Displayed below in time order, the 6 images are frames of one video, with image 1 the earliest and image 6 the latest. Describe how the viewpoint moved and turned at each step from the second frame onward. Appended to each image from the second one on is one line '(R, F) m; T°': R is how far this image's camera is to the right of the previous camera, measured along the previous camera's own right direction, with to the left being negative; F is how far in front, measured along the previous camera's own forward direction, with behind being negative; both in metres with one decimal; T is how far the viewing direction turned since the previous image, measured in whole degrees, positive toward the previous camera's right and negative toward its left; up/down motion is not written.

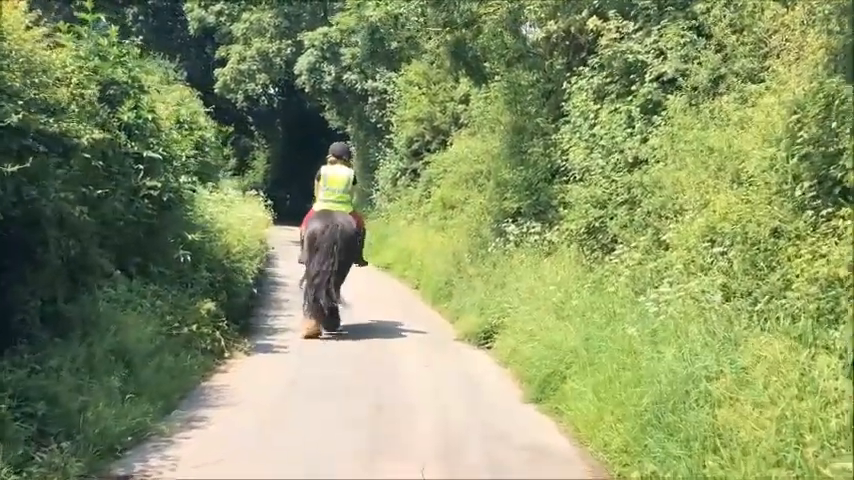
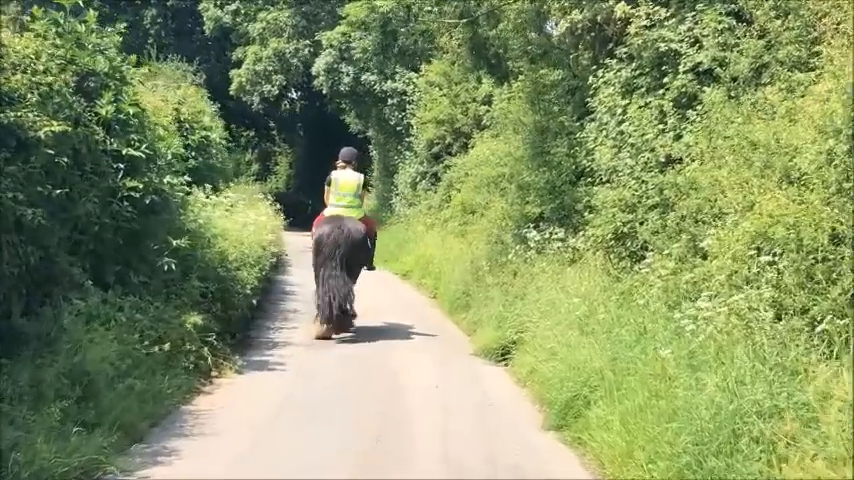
(+0.1, +1.1) m; -1°
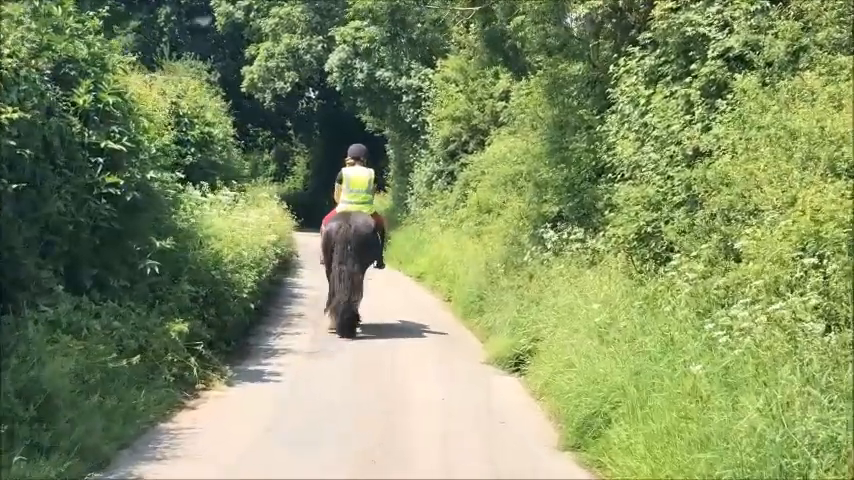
(+0.1, +0.8) m; -1°
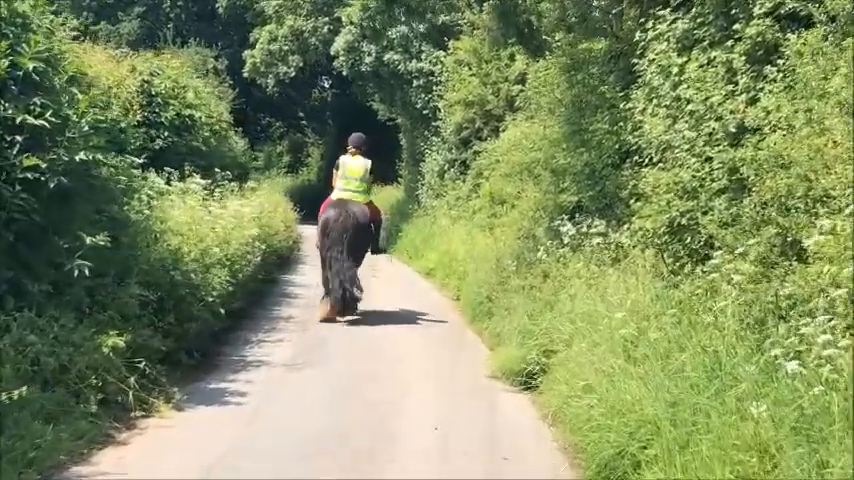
(+0.2, +1.6) m; -1°
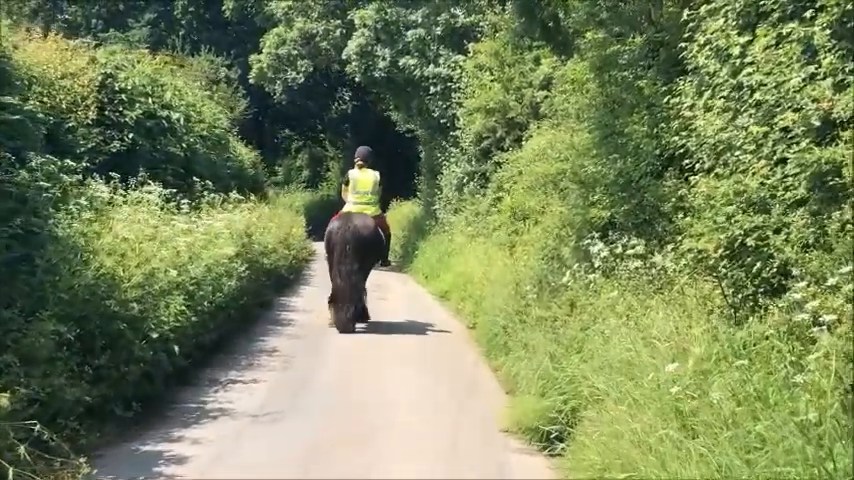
(+0.2, +1.9) m; -1°
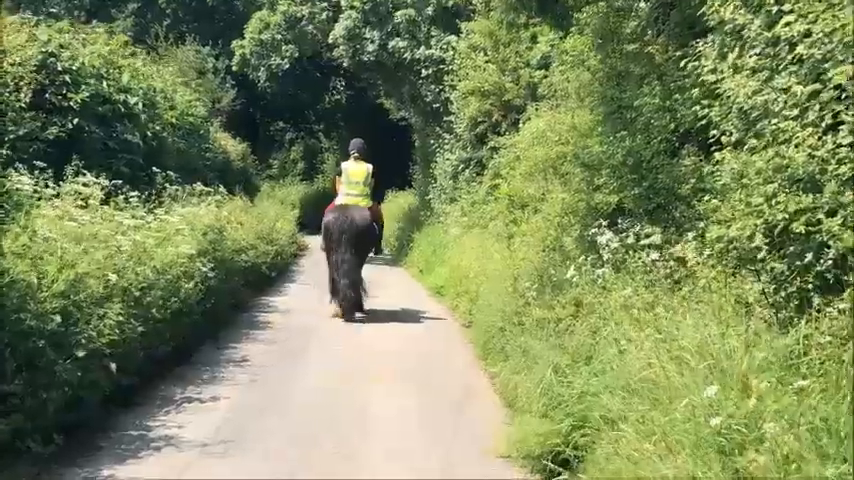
(+0.1, +1.3) m; 0°
